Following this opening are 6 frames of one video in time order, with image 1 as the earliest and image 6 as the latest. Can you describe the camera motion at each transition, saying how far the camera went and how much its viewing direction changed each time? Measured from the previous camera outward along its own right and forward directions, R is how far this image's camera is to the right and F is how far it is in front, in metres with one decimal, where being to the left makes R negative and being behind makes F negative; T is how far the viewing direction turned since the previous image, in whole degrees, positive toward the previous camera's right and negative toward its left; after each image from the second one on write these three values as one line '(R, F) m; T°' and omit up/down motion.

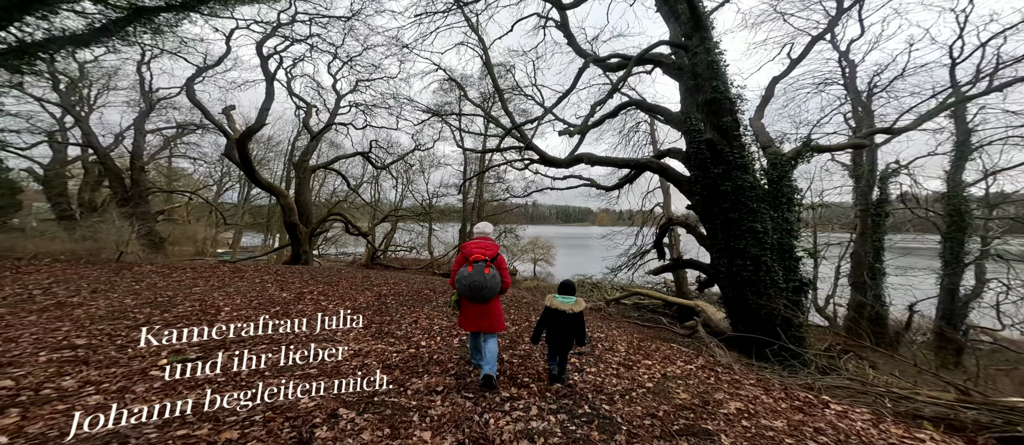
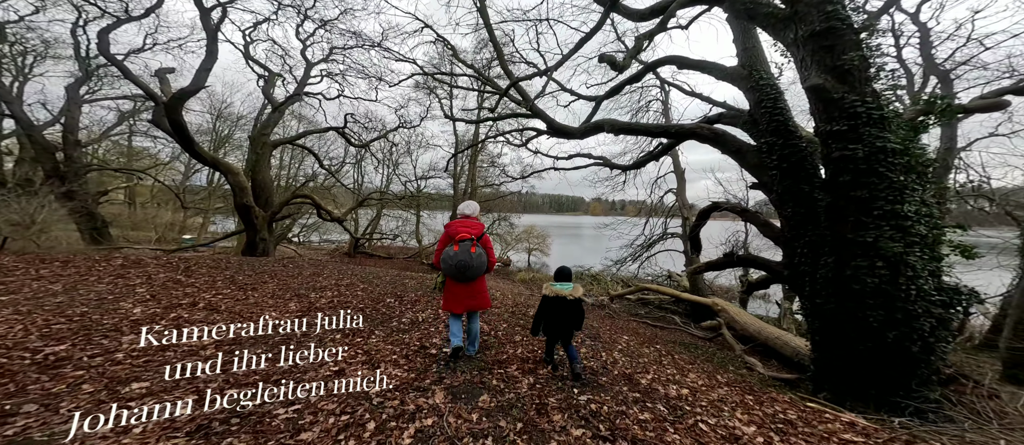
(-0.2, +2.8) m; +2°
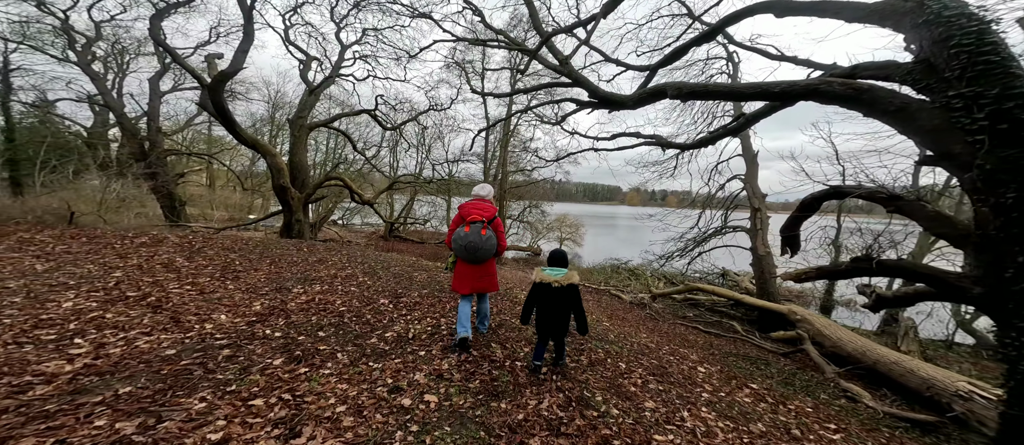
(+0.1, +1.5) m; -7°
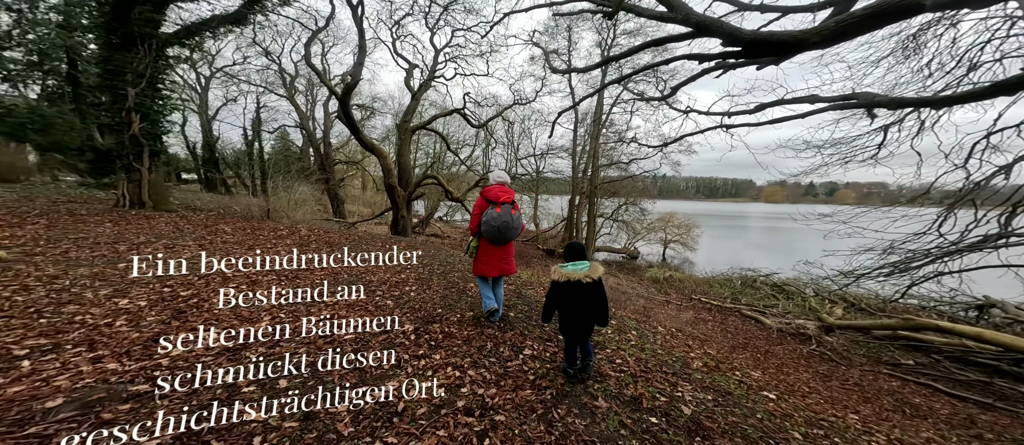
(+0.3, +1.7) m; -20°
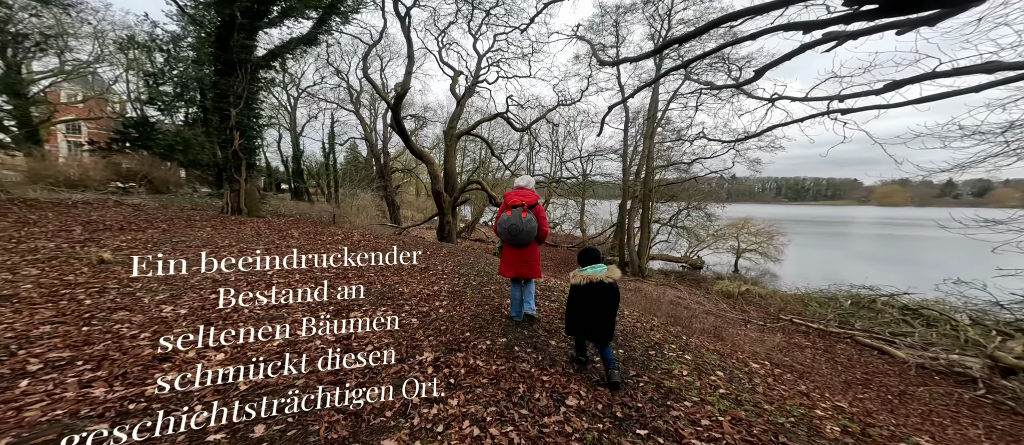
(+0.1, +0.6) m; -9°
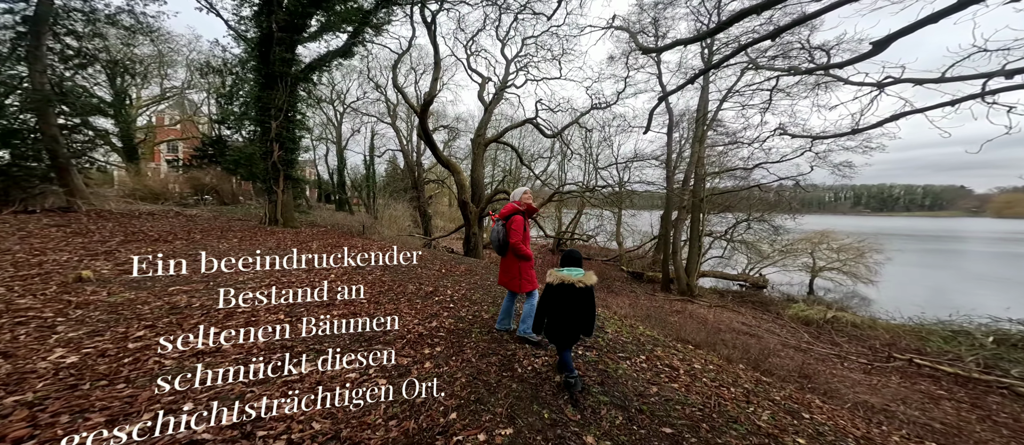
(0.0, +1.0) m; -6°
